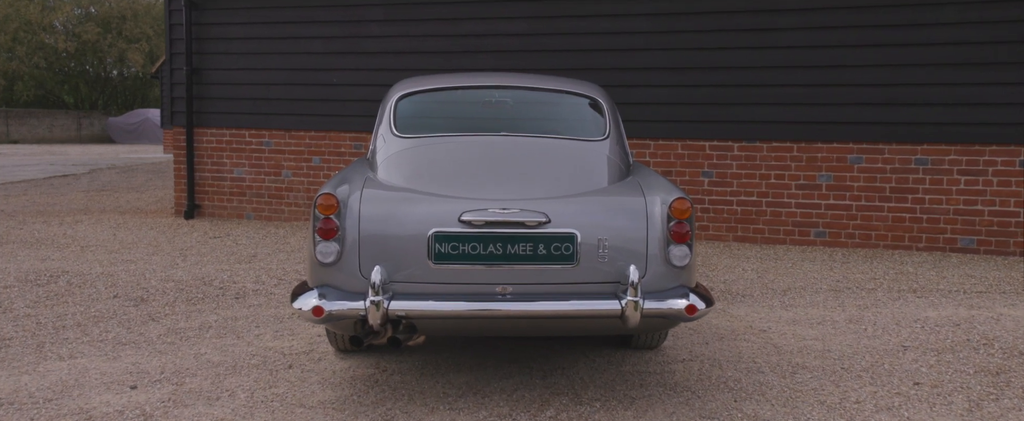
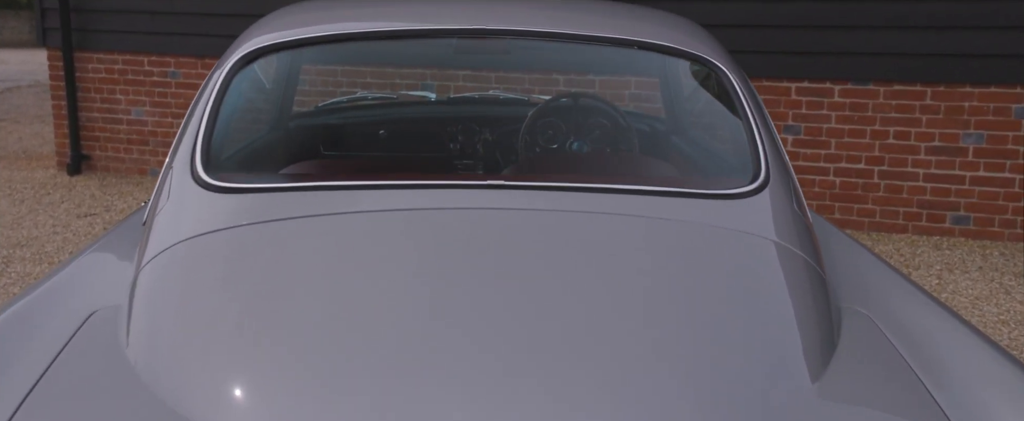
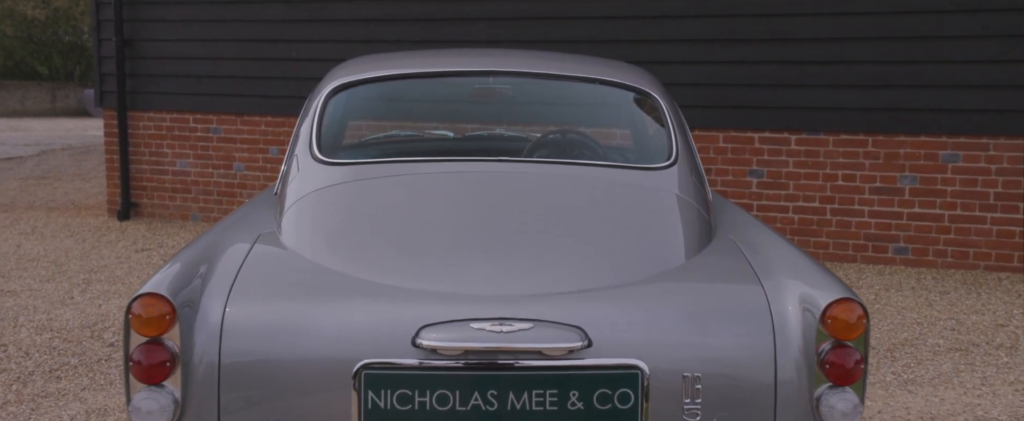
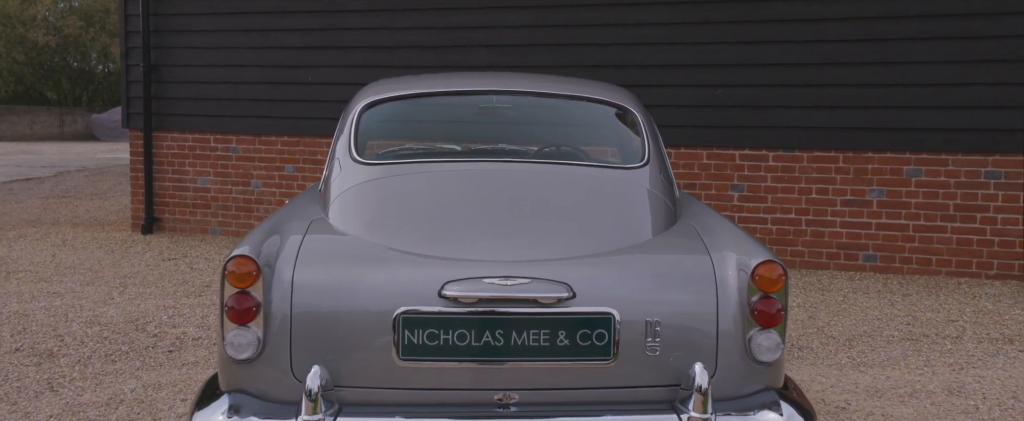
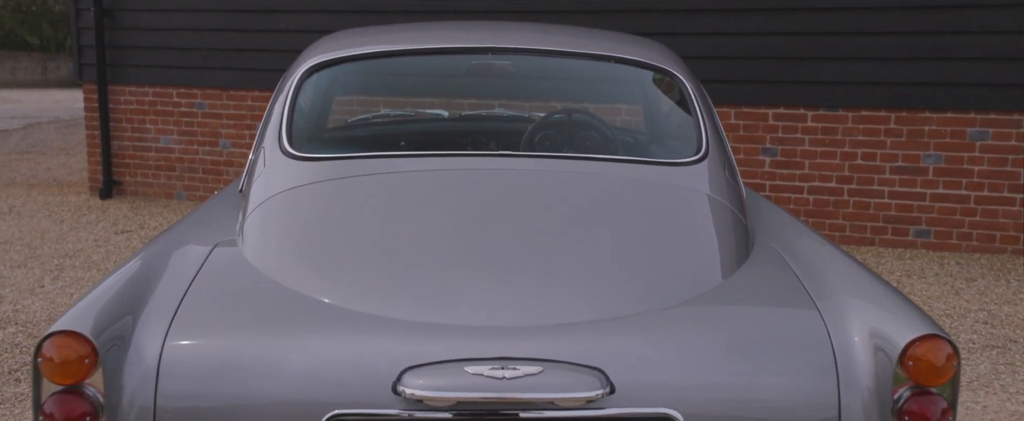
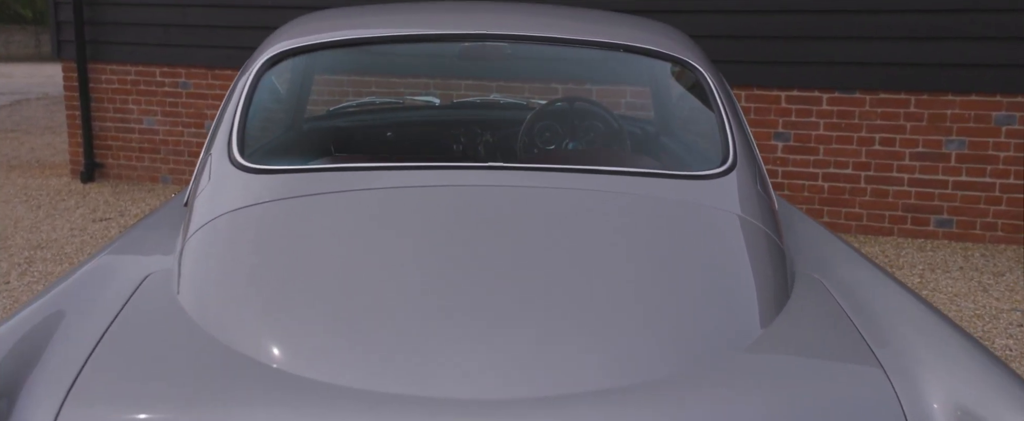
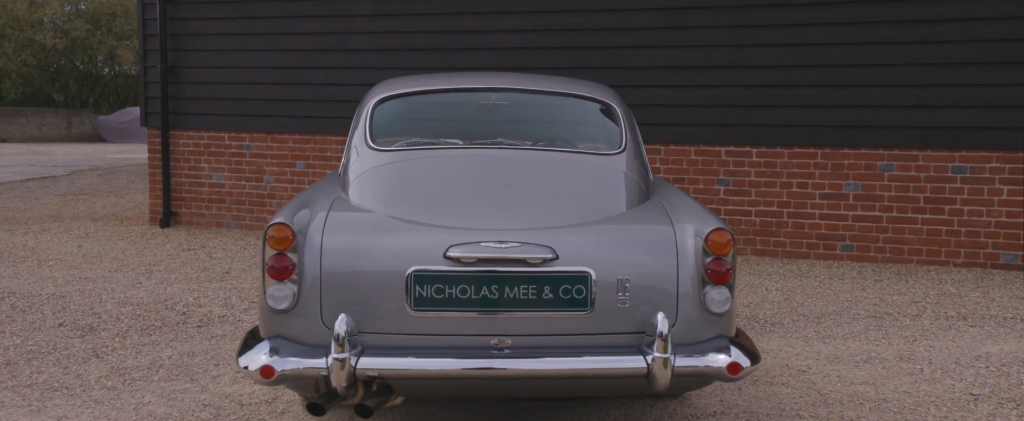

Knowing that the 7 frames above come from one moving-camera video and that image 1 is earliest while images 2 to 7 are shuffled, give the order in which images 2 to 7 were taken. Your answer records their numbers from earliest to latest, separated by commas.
7, 4, 3, 5, 6, 2
